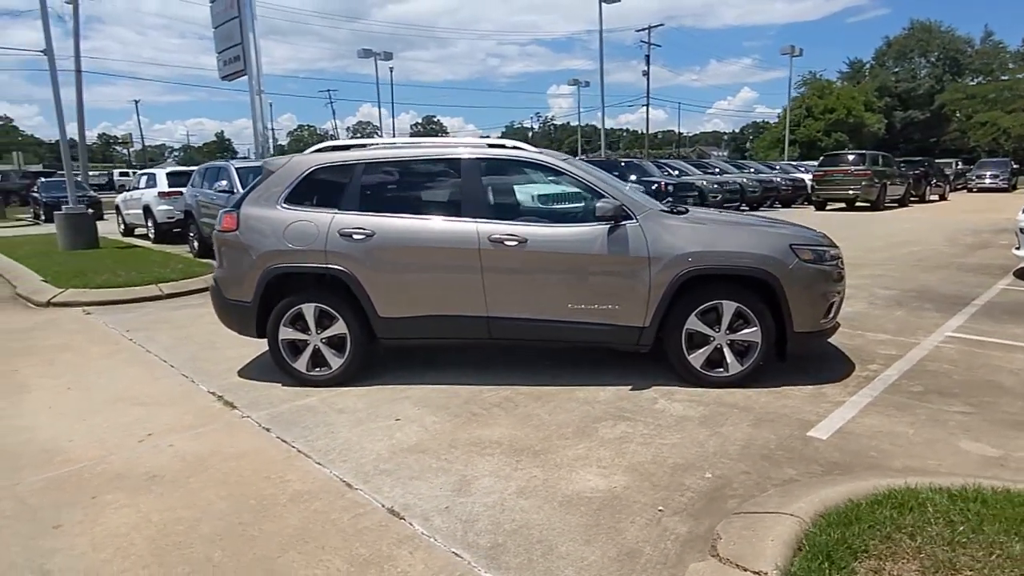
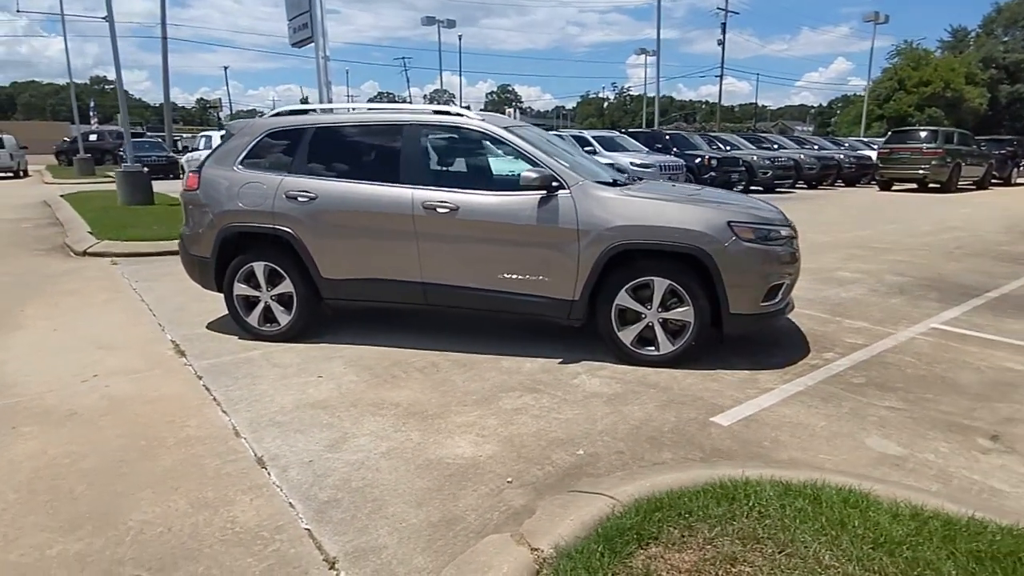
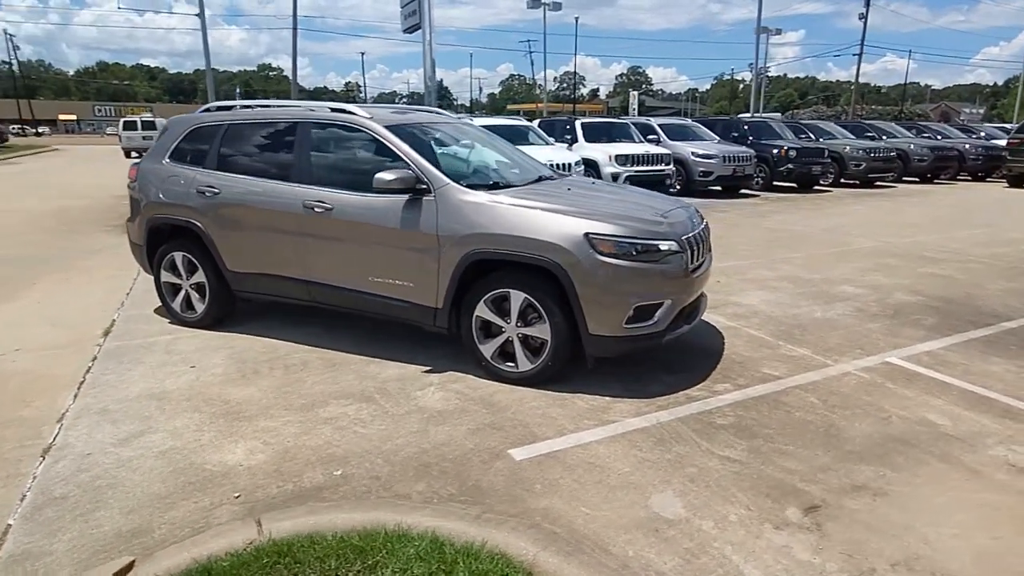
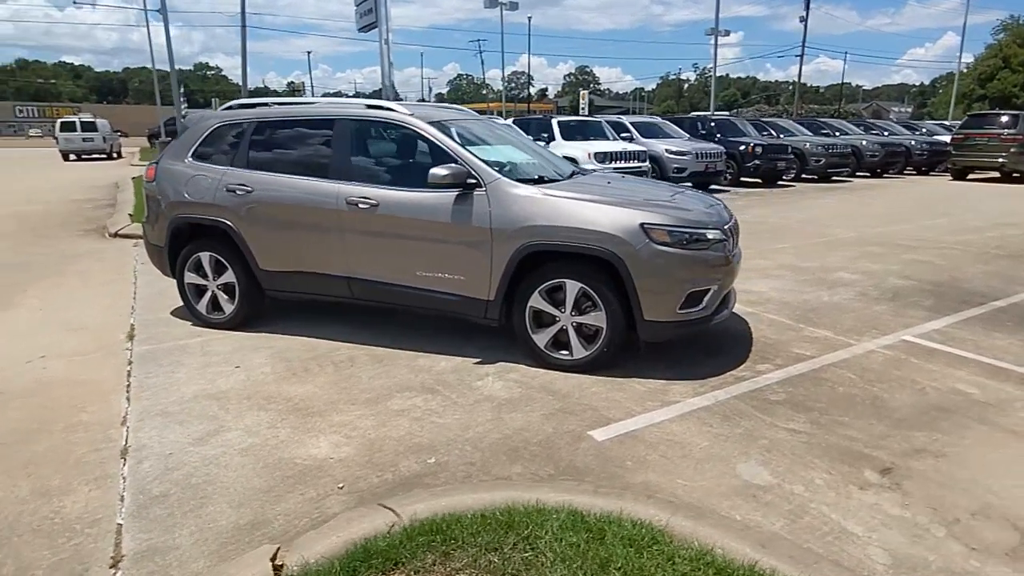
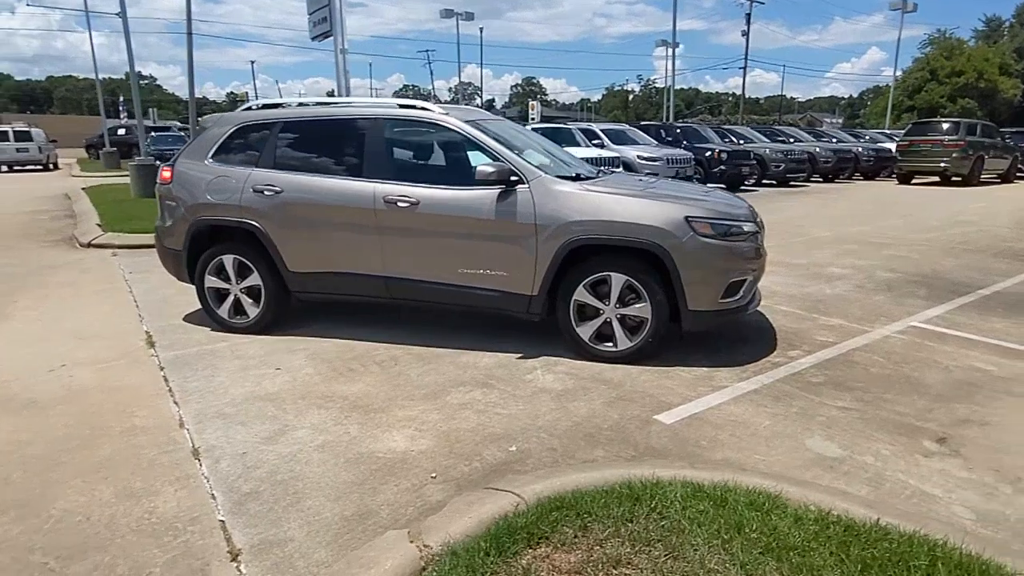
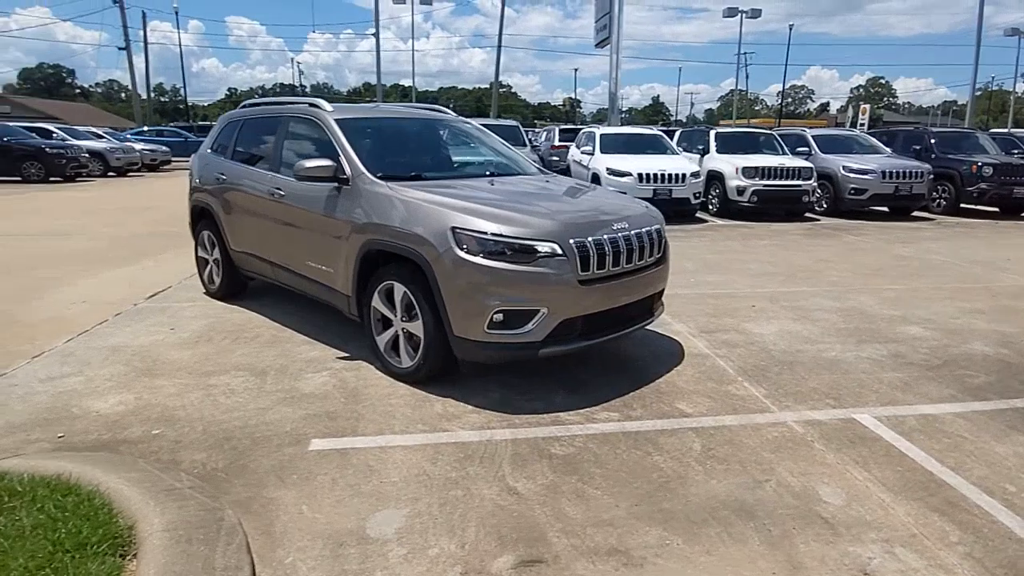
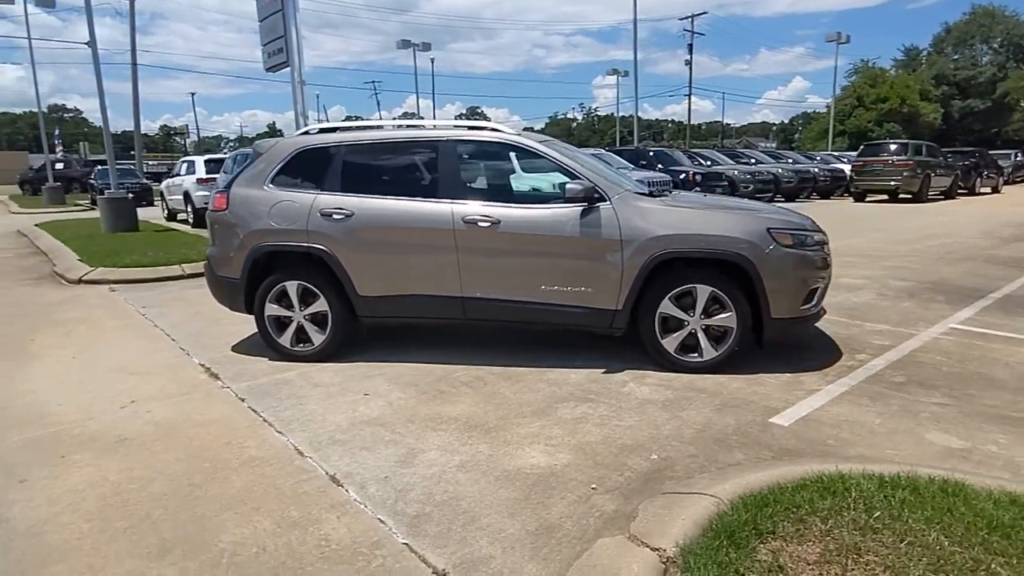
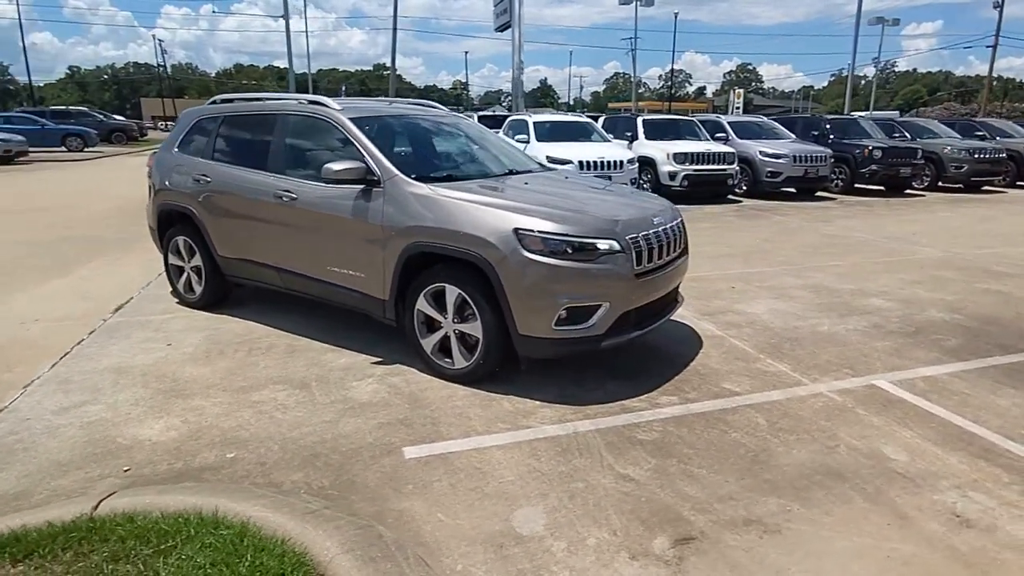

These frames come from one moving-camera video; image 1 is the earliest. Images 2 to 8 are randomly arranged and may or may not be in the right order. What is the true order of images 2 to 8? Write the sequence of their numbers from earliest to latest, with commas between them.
7, 2, 5, 4, 3, 8, 6
